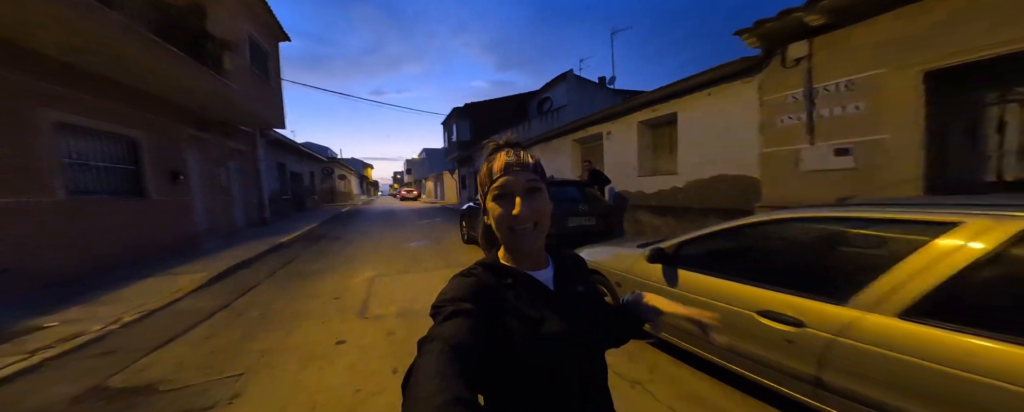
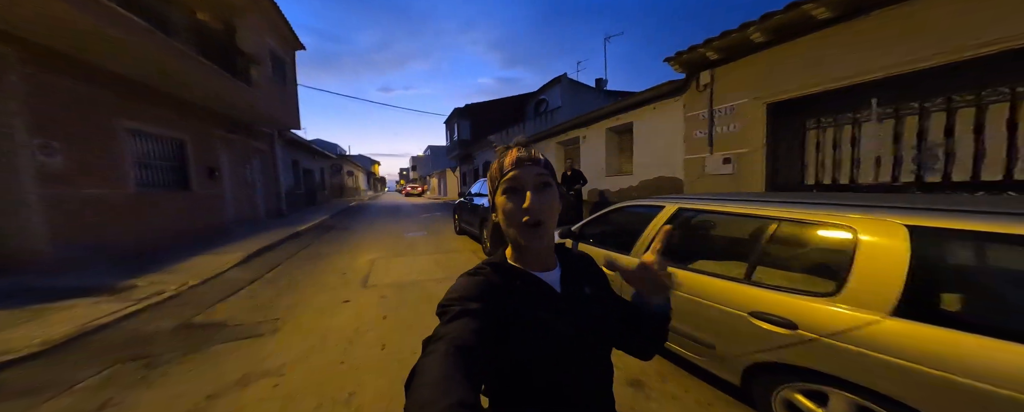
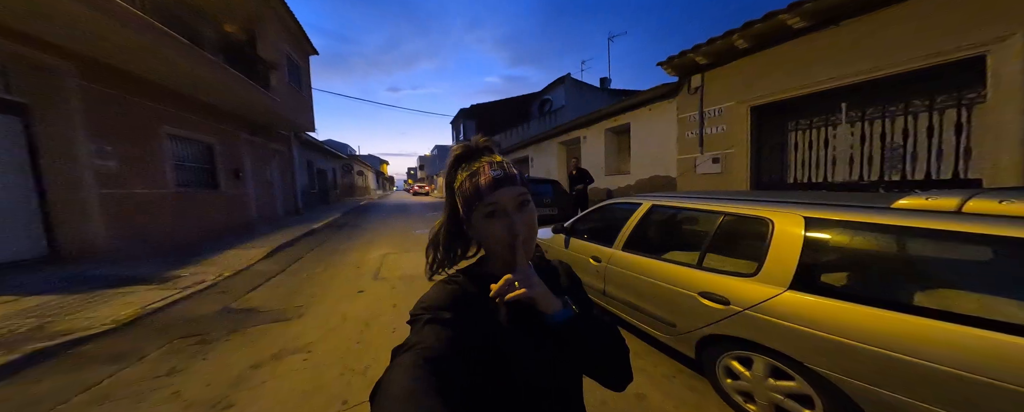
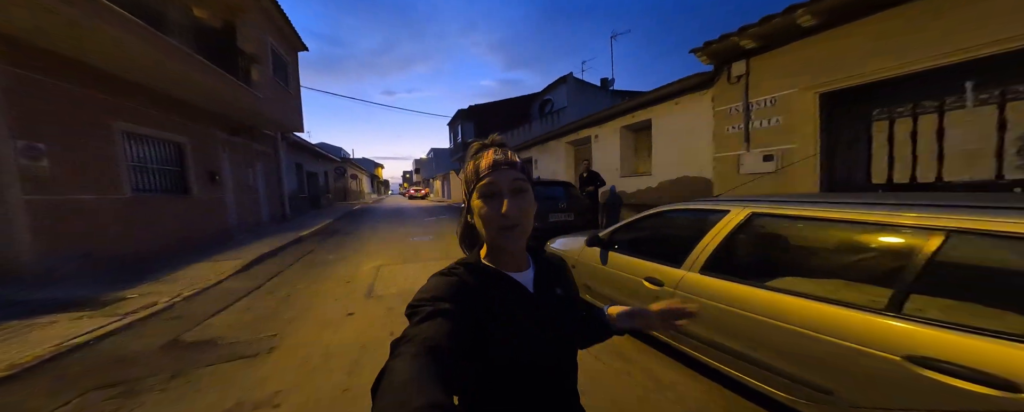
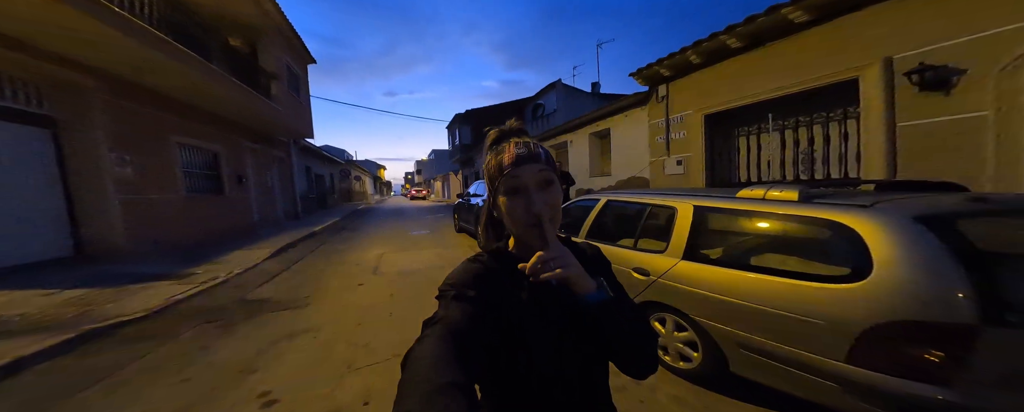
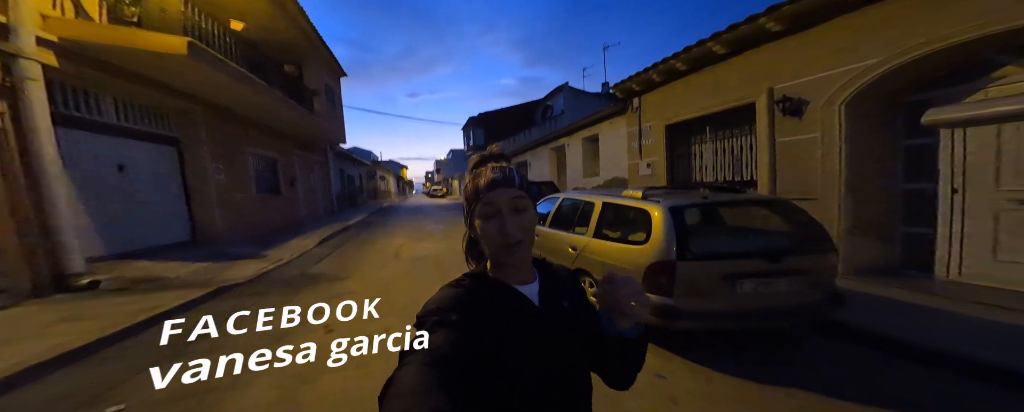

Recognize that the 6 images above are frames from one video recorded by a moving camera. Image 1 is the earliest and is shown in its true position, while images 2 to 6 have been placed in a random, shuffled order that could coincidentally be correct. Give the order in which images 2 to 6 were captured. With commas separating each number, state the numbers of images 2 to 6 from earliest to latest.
4, 2, 3, 5, 6
